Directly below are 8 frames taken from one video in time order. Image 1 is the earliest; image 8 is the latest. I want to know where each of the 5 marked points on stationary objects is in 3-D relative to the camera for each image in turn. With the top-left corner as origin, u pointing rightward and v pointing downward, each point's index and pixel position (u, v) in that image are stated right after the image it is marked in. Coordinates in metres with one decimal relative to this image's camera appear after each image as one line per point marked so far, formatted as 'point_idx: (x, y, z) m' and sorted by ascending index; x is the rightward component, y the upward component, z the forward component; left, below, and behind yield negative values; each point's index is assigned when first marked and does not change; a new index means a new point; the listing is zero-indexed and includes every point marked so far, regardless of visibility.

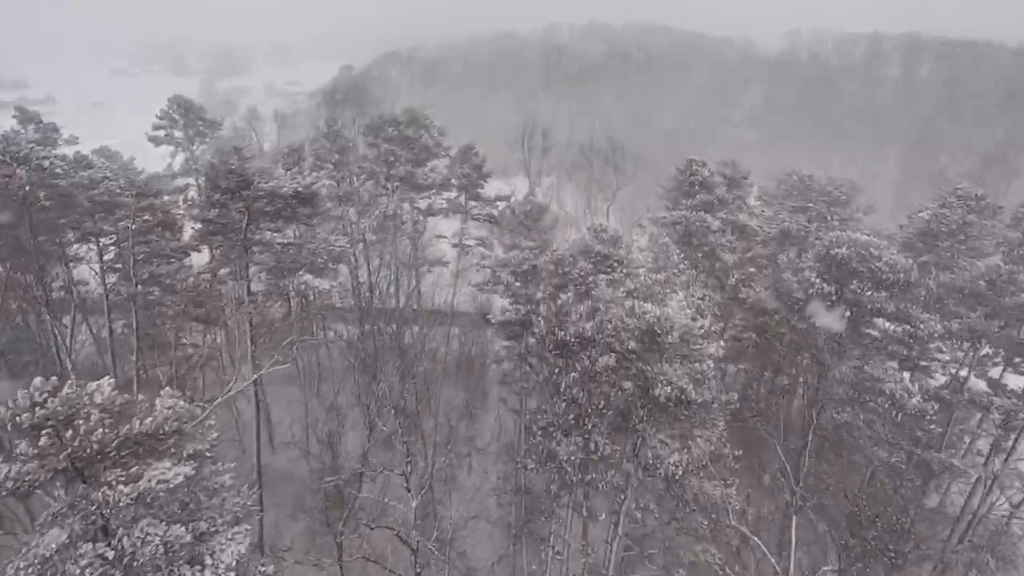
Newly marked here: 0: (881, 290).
0: (+7.4, -0.1, +12.8) m
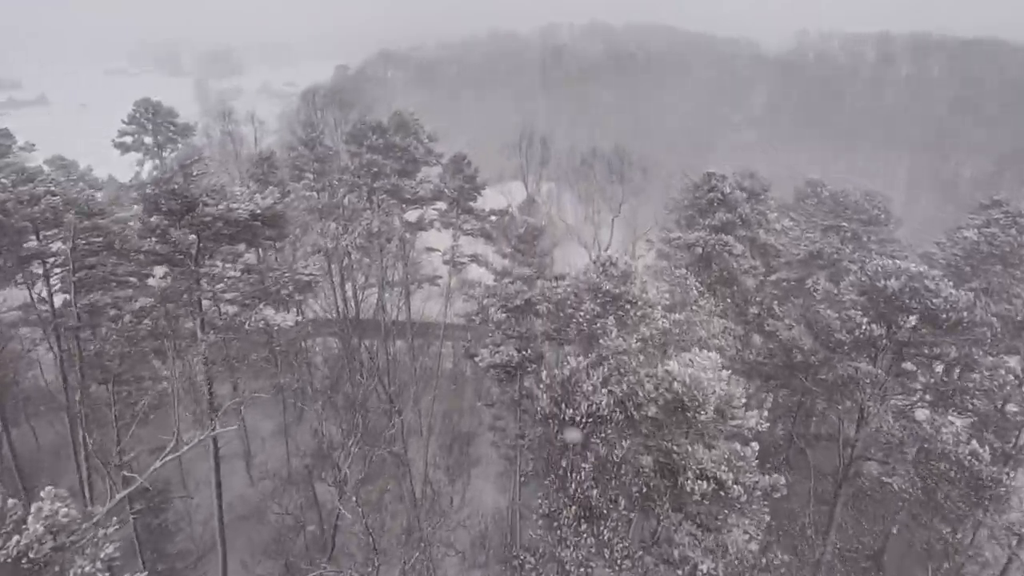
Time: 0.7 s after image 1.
0: (+7.2, -0.7, +11.0) m
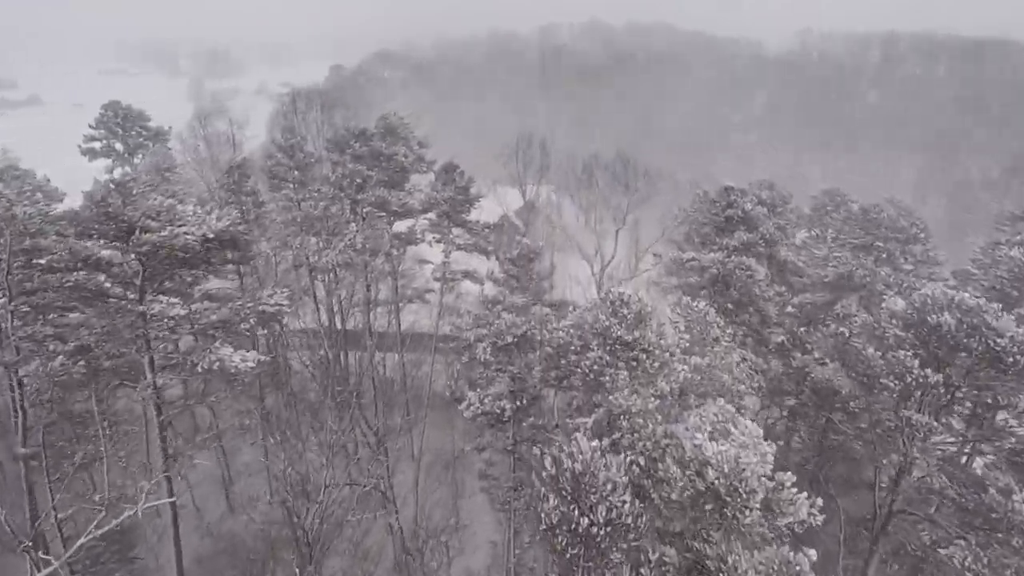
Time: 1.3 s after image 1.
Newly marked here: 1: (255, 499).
0: (+7.1, -1.2, +9.5) m
1: (-7.0, -5.8, +17.6) m
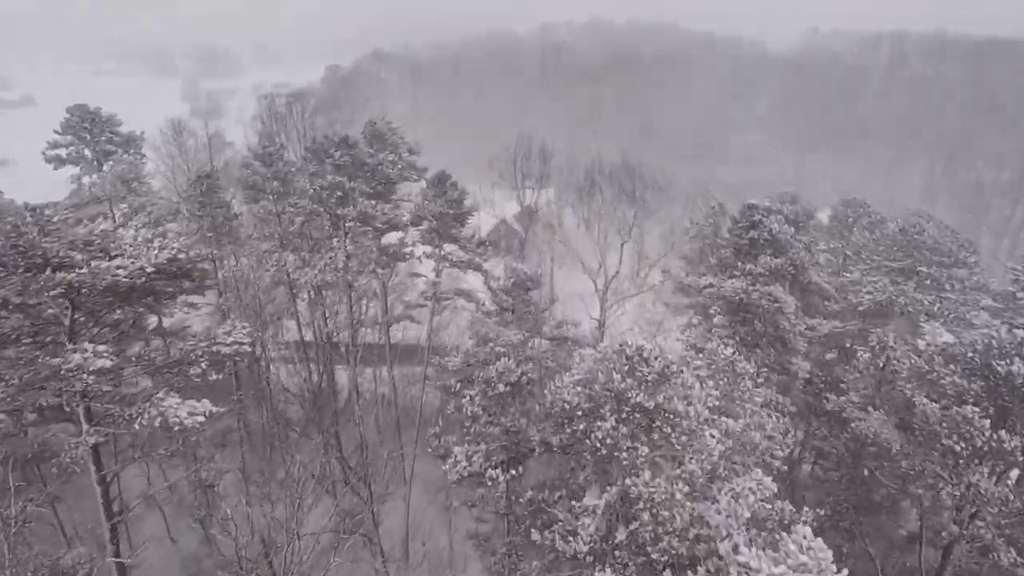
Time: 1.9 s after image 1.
0: (+7.1, -1.8, +8.1) m
1: (-7.1, -6.3, +16.1) m
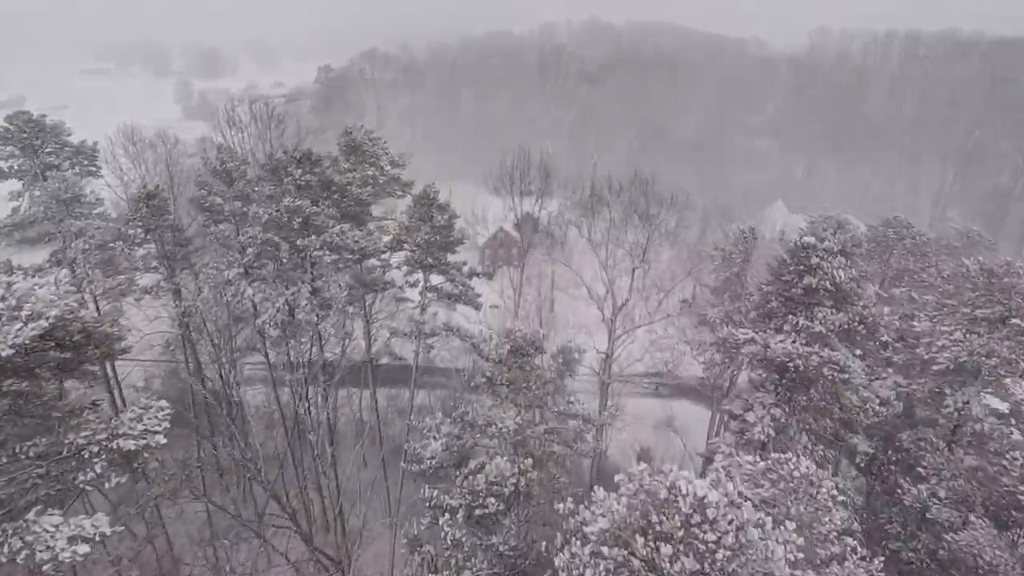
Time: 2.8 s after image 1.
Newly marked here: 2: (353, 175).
0: (+7.0, -2.6, +5.8) m
1: (-7.1, -7.1, +13.9) m
2: (-3.5, +2.5, +14.3) m
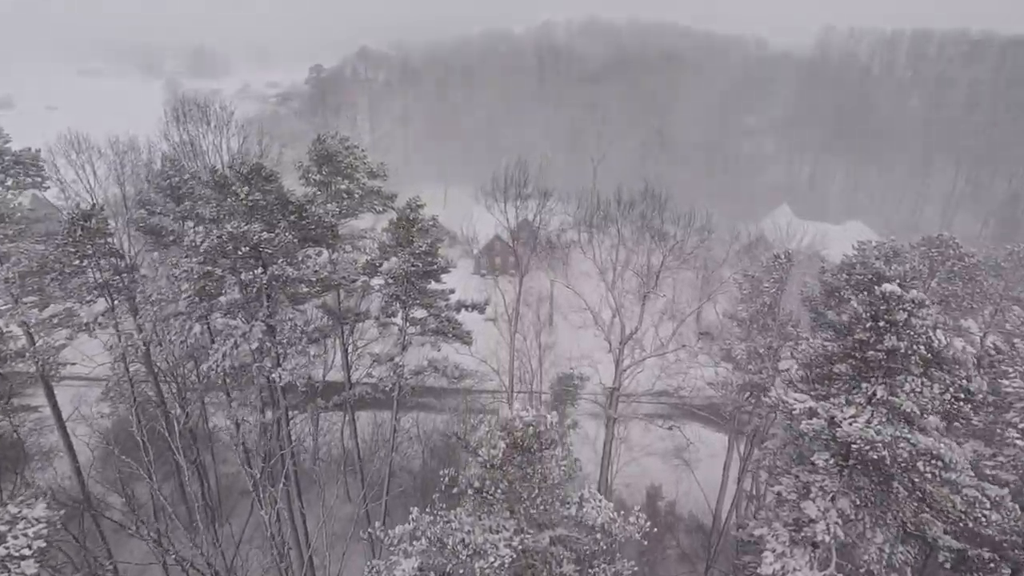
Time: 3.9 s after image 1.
0: (+7.0, -3.2, +3.9) m
1: (-7.2, -7.8, +11.8) m
2: (-3.6, +1.9, +12.3) m
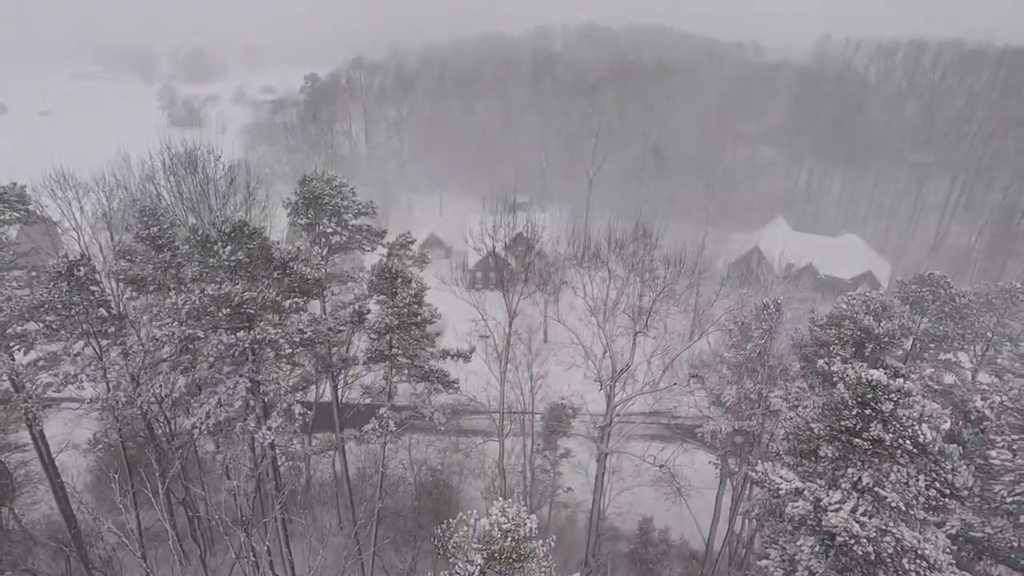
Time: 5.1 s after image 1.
0: (+6.8, -4.2, +3.8) m
1: (-7.4, -8.7, +11.7) m
2: (-3.8, +1.0, +12.2) m
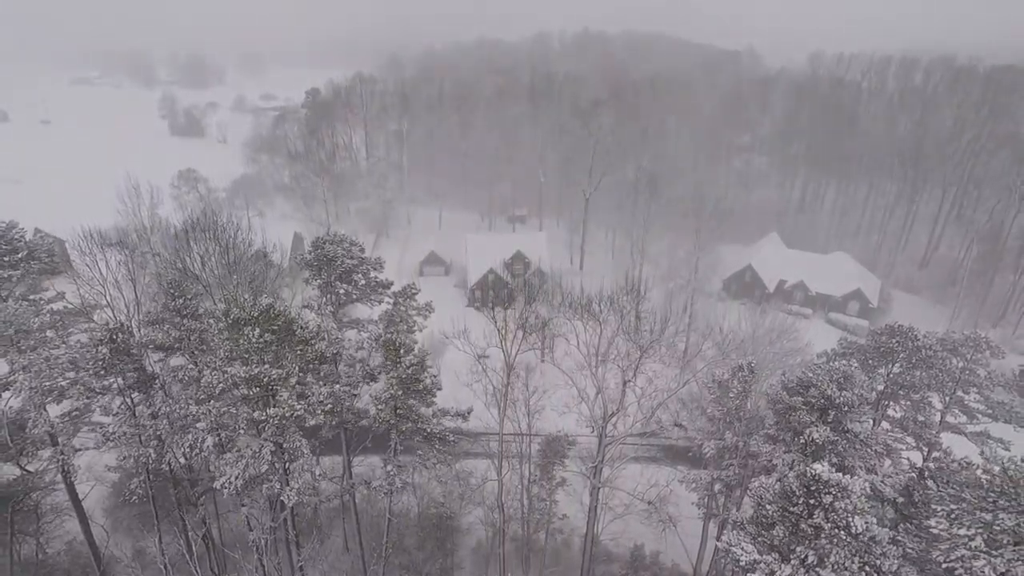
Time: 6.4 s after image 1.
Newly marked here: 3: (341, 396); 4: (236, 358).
0: (+6.7, -5.5, +4.9) m
1: (-7.5, -10.0, +12.8) m
2: (-3.9, -0.3, +13.3) m
3: (-3.3, -1.9, +13.1) m
4: (-4.9, -1.1, +12.6) m
